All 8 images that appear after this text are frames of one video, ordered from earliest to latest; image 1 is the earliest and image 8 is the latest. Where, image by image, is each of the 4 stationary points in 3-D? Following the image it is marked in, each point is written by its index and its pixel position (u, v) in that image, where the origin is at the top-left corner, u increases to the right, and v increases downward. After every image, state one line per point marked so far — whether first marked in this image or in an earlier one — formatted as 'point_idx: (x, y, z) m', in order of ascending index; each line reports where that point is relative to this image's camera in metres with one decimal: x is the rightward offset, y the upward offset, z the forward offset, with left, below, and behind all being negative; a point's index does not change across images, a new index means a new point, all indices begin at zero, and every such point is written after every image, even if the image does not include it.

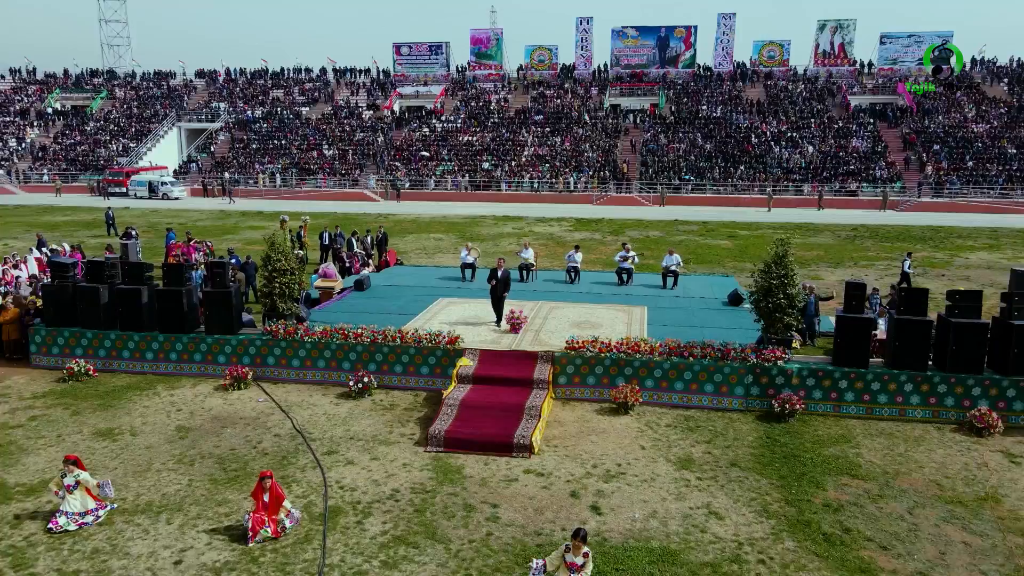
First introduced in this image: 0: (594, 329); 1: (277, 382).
0: (+1.8, -0.9, +16.1) m
1: (-4.9, -2.0, +15.3) m
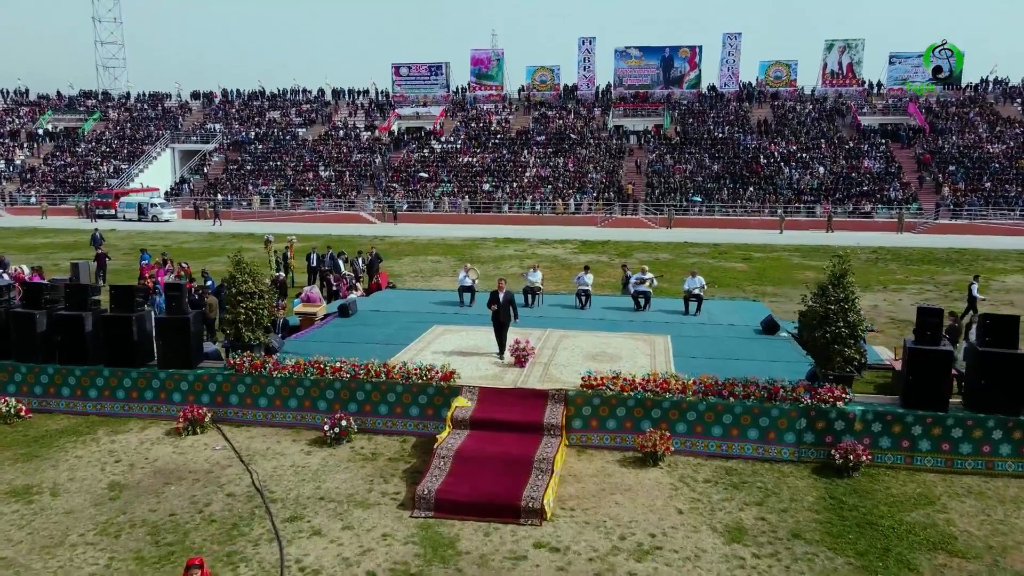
0: (+1.9, -1.4, +13.8) m
1: (-4.8, -2.4, +13.0) m
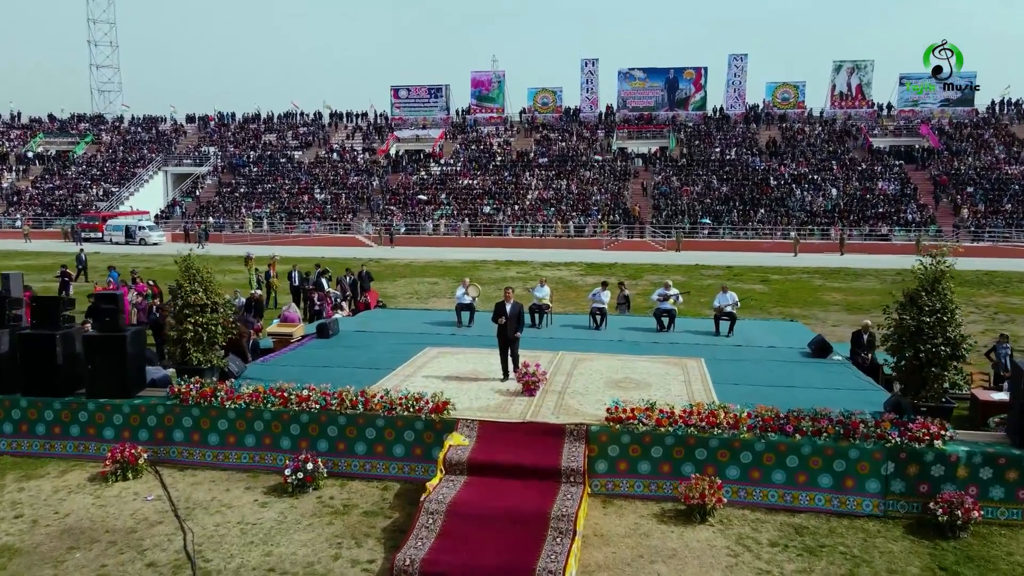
0: (+2.0, -1.6, +11.4) m
1: (-4.7, -2.6, +10.6) m
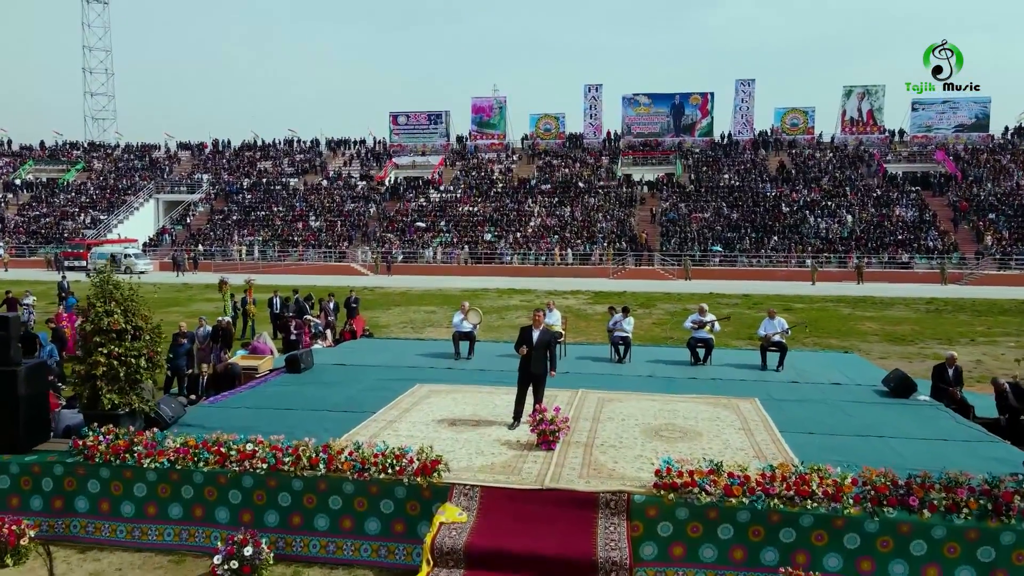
0: (+2.1, -1.9, +8.8) m
1: (-4.6, -2.8, +7.9) m
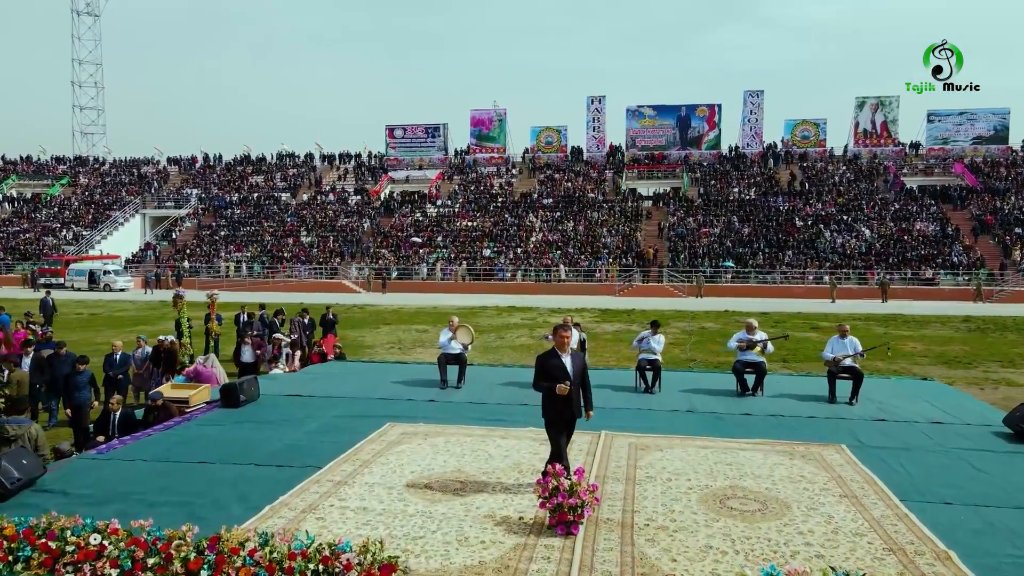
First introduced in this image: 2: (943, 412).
0: (+2.1, -1.9, +5.9) m
1: (-4.6, -2.8, +5.0) m
2: (+5.8, -1.6, +9.9) m
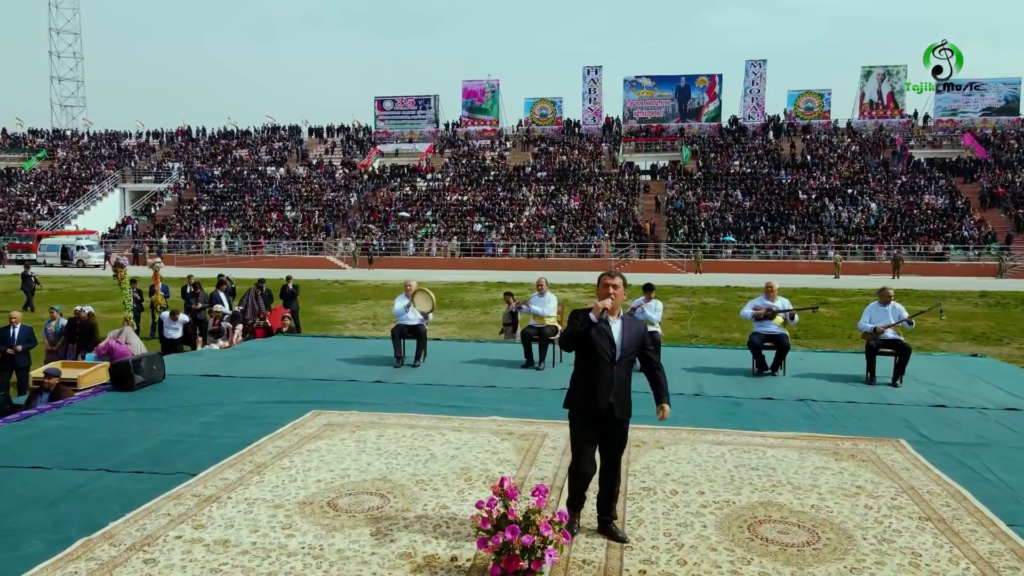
0: (+1.7, -1.5, +4.0) m
1: (-5.0, -2.4, +3.1) m
2: (+5.4, -1.1, +7.9) m
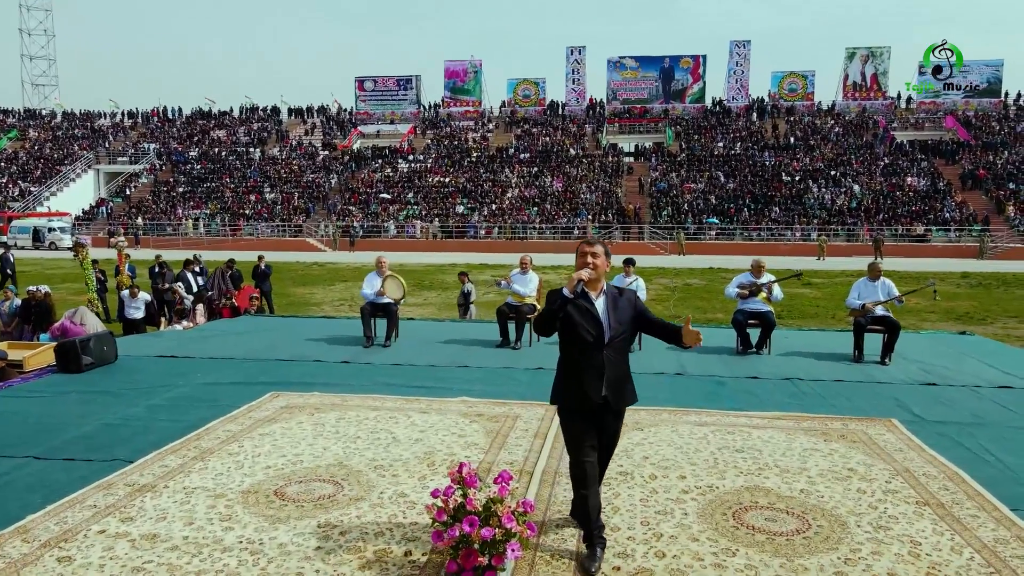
0: (+1.6, -1.3, +3.6) m
1: (-5.1, -2.3, +2.6) m
2: (+5.1, -0.9, +7.6) m
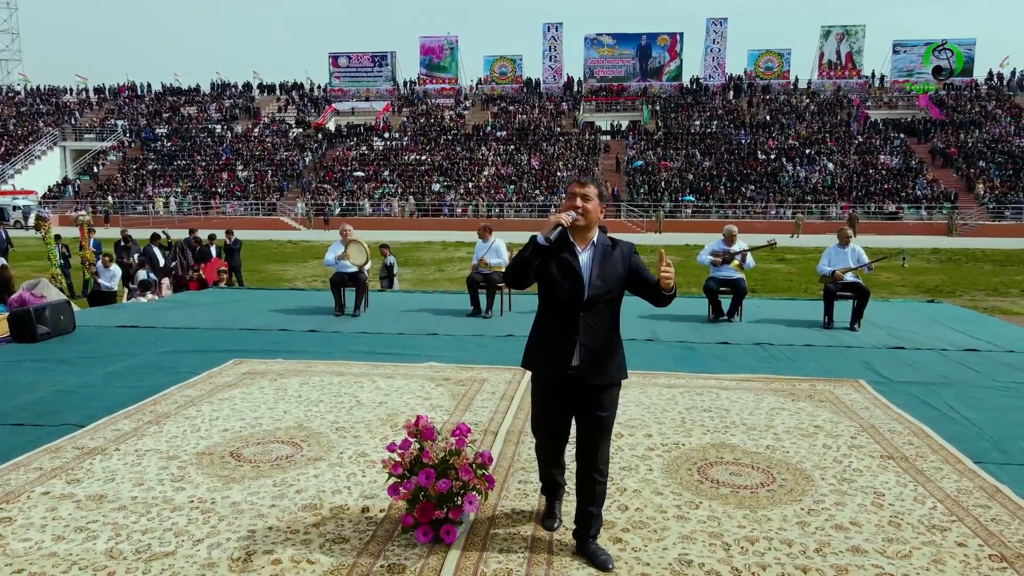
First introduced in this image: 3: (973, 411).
0: (+1.4, -1.0, +3.6) m
1: (-5.3, -2.1, +2.4) m
2: (+4.8, -0.5, +7.7) m
3: (+3.2, -0.9, +5.1) m
